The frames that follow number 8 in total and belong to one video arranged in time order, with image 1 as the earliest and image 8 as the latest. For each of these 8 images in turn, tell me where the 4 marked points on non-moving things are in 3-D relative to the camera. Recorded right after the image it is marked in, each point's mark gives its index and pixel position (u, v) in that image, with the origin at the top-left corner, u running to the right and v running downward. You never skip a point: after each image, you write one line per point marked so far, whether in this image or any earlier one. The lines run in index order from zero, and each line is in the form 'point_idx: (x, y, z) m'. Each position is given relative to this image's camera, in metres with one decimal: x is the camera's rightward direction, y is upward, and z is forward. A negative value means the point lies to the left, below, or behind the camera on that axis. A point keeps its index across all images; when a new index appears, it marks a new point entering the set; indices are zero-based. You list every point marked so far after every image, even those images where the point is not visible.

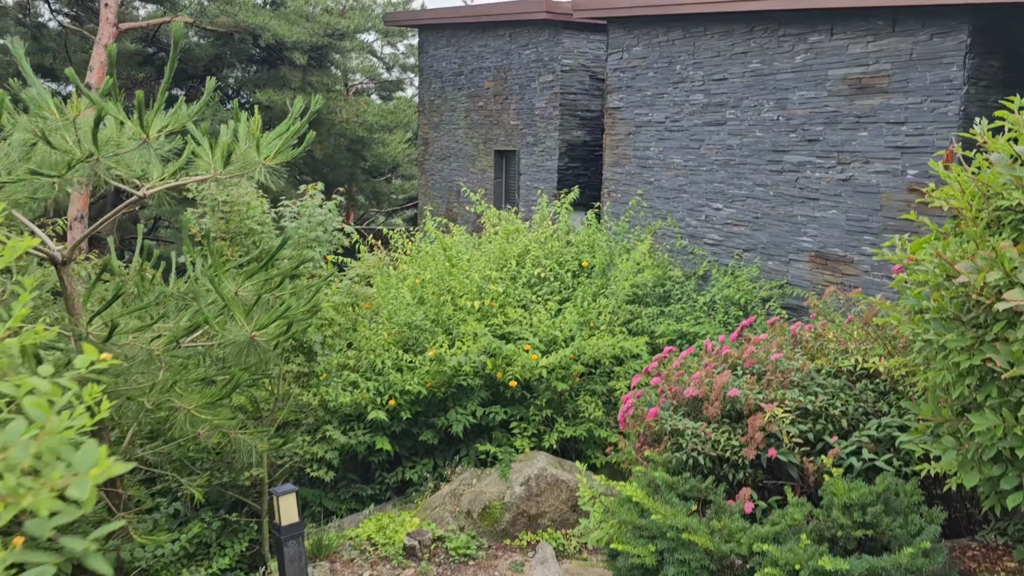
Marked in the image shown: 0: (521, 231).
0: (+0.1, +0.5, +7.2) m
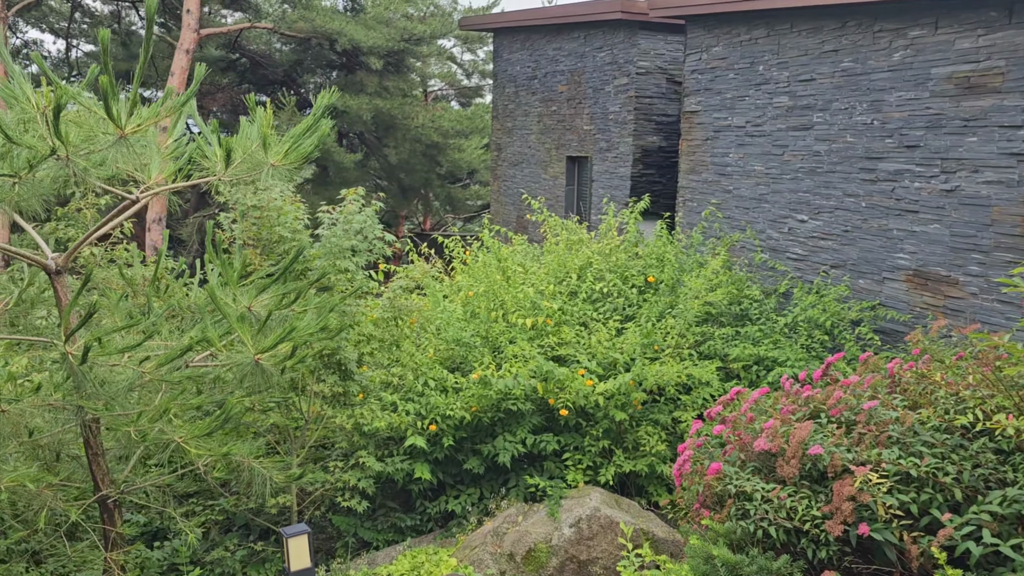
0: (+0.5, +0.4, +6.7) m
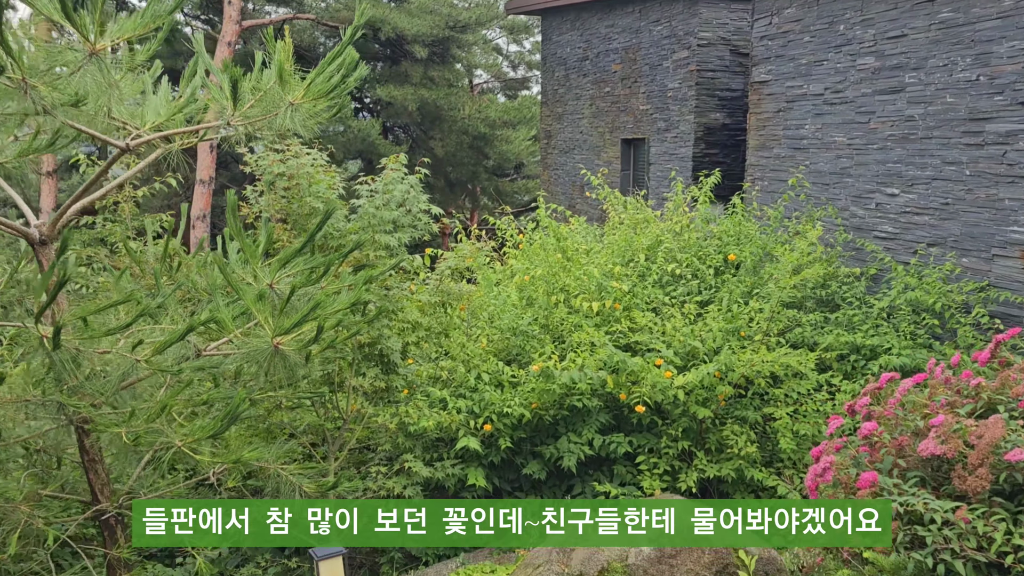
0: (+1.0, +0.5, +6.0) m
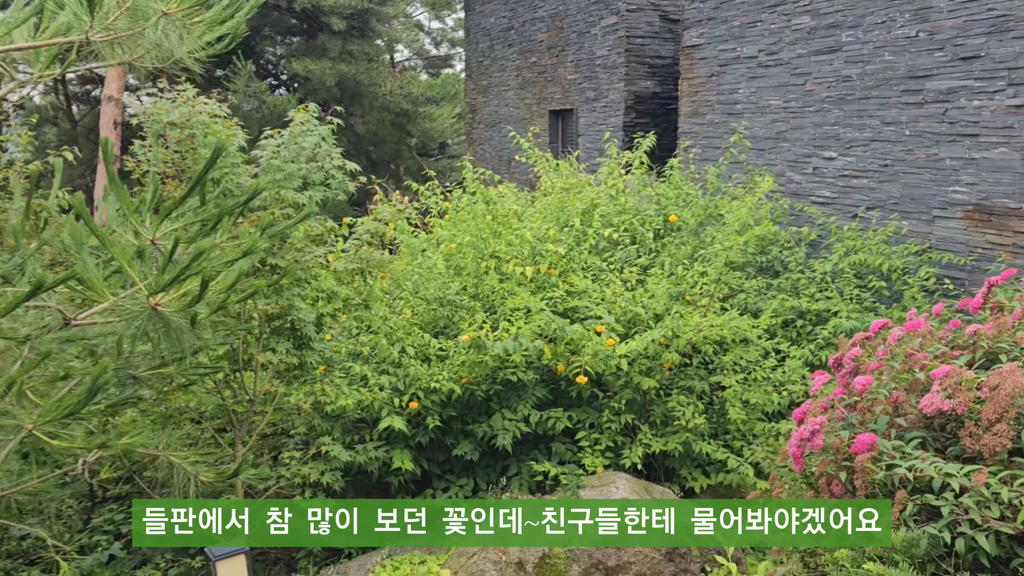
0: (+0.5, +0.7, +5.7) m
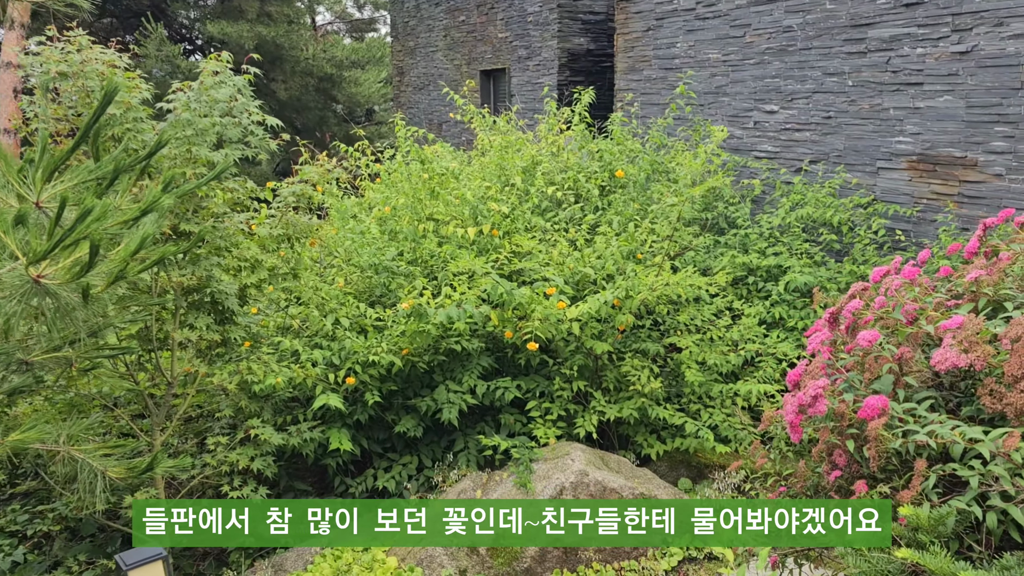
0: (+0.1, +0.9, +5.4) m
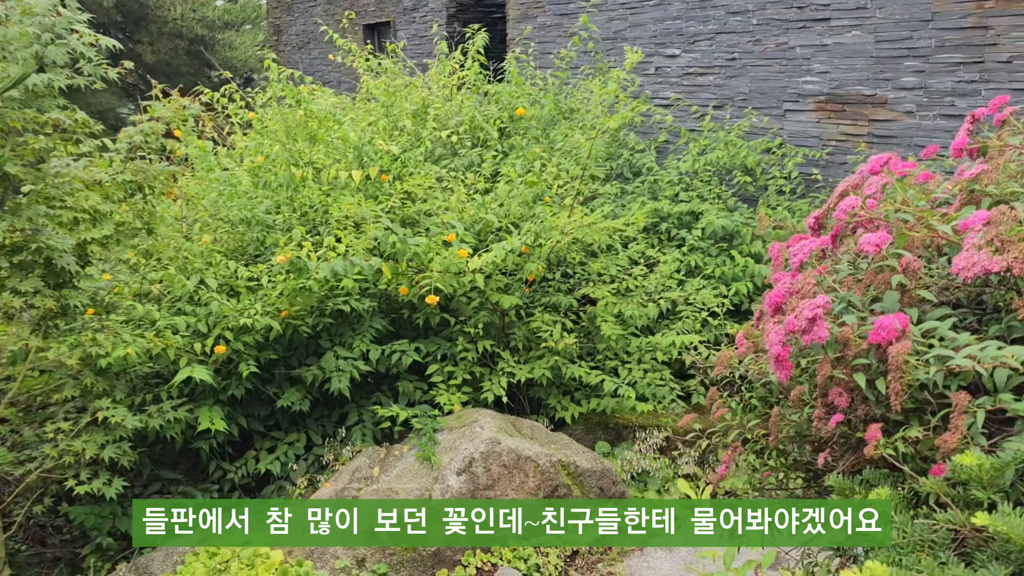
0: (-0.6, +1.2, +4.9) m
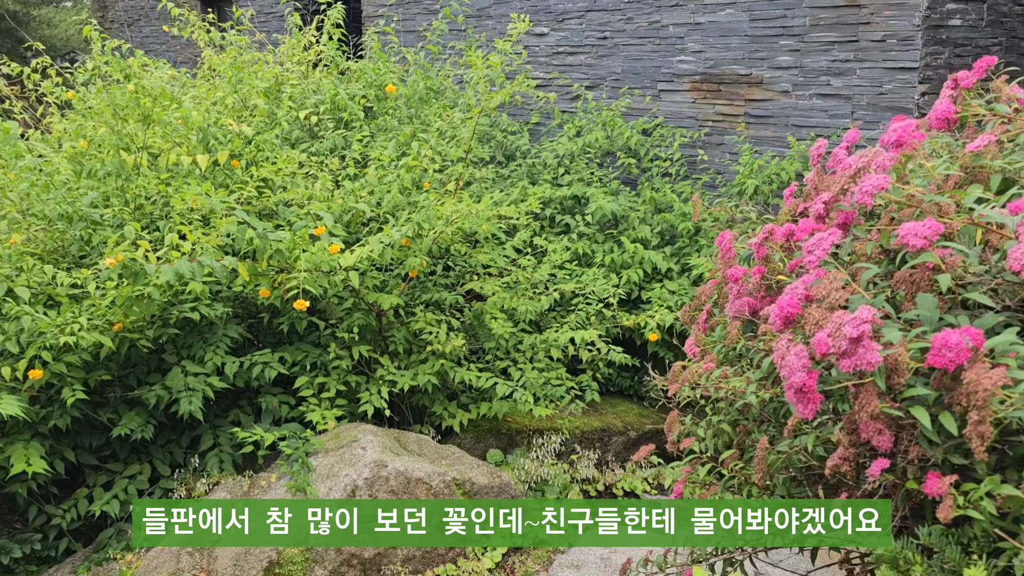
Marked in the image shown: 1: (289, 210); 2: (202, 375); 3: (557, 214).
0: (-1.3, +1.2, +4.4) m
1: (-0.8, +0.3, +3.0) m
2: (-1.0, -0.3, +2.9) m
3: (+0.2, +0.4, +4.2) m
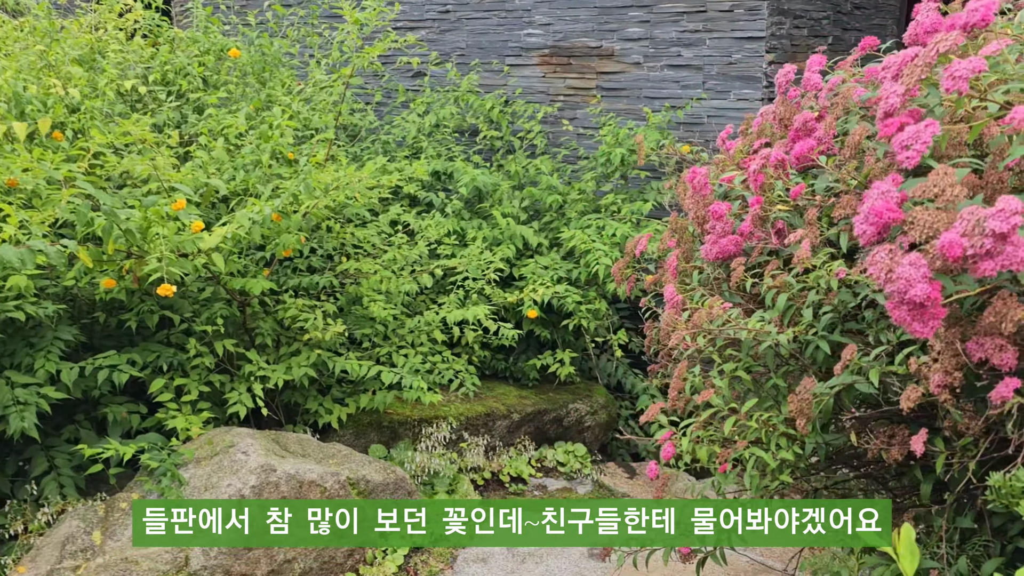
0: (-2.0, +1.2, +3.8) m
1: (-1.1, +0.3, +2.6) m
2: (-1.3, -0.3, +2.4) m
3: (-0.4, +0.4, +3.9) m
